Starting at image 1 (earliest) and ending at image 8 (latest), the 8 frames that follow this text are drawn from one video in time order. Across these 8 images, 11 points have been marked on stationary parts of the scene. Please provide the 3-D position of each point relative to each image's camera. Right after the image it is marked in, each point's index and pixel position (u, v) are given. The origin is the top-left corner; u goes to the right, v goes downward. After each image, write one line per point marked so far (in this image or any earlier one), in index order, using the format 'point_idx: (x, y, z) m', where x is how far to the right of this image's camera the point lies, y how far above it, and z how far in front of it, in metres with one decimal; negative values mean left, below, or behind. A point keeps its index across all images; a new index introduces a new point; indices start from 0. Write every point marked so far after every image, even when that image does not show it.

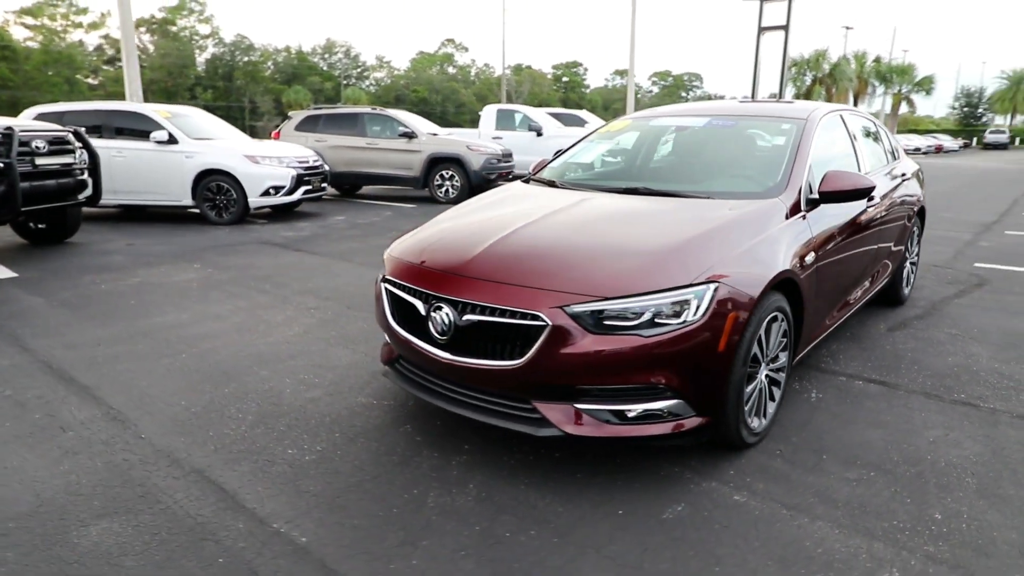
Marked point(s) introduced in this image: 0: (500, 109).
0: (-0.3, +4.4, +15.9) m
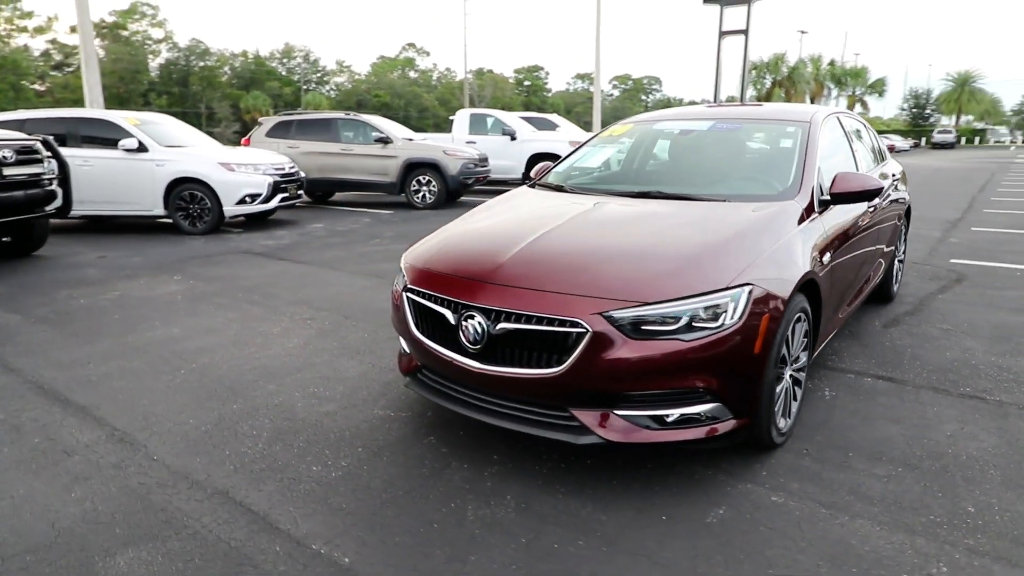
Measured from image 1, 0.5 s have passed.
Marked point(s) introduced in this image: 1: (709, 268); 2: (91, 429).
0: (-1.0, +4.2, +15.9) m
1: (+0.9, +0.1, +2.7) m
2: (-2.2, -0.7, +3.5) m
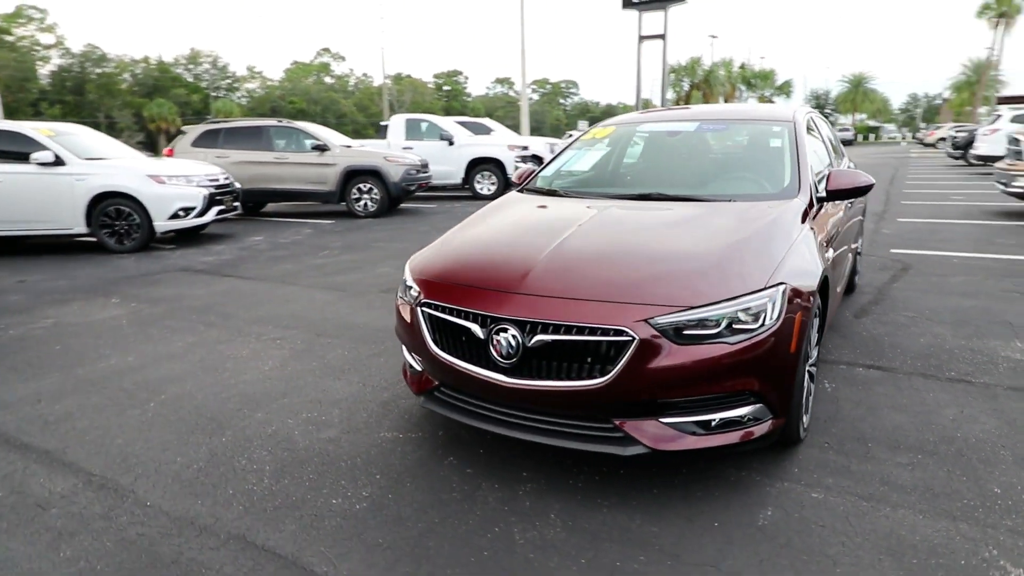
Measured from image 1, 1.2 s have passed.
0: (-2.5, +4.0, +15.6) m
1: (+1.0, +0.1, +2.7) m
2: (-2.1, -0.9, +3.1) m
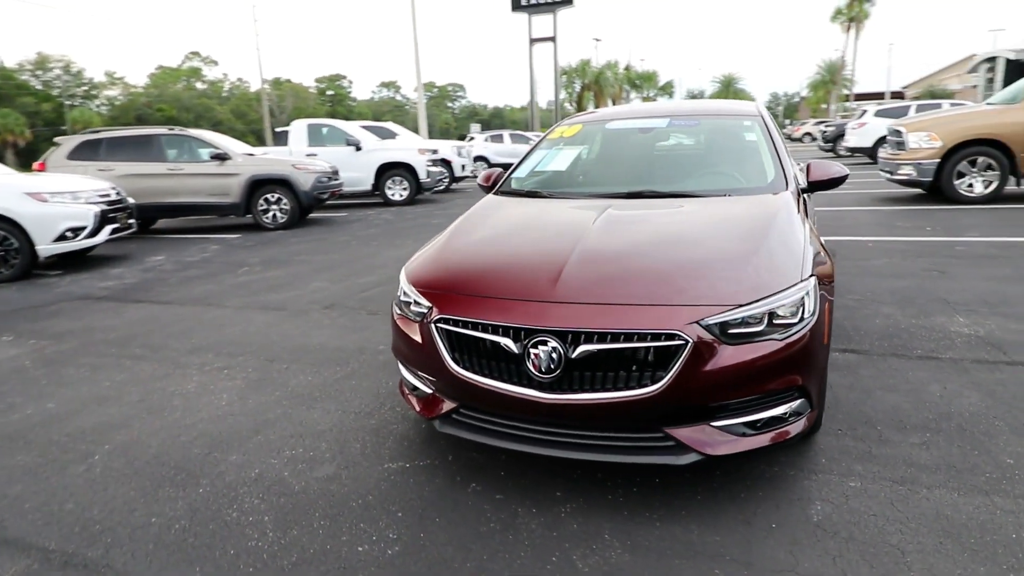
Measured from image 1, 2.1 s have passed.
0: (-4.6, +3.7, +14.8) m
1: (+1.1, +0.1, +2.7) m
2: (-2.0, -1.1, +2.6) m
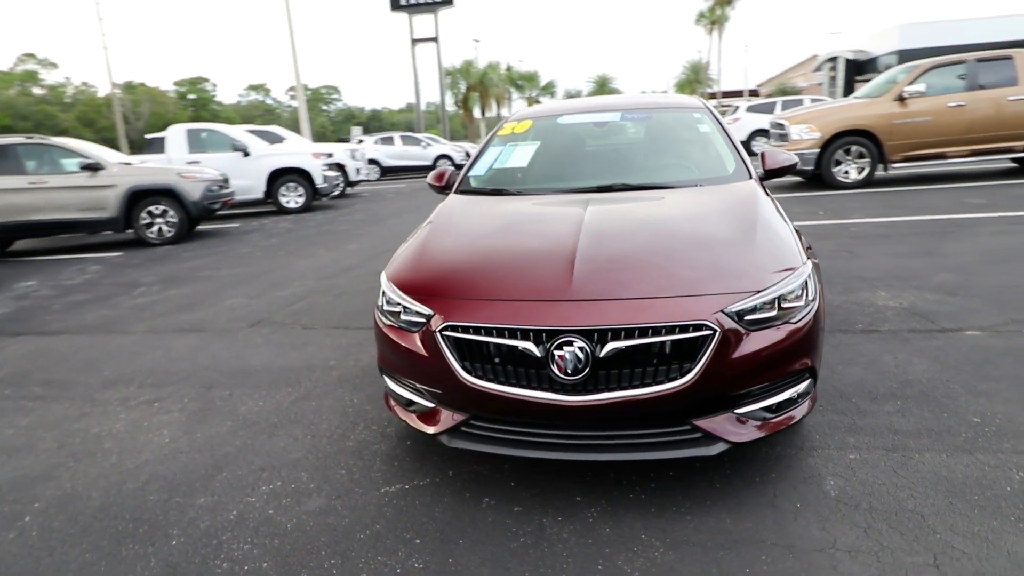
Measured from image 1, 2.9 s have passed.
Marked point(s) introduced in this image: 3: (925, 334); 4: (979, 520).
0: (-6.8, +3.3, +13.7) m
1: (+1.1, +0.2, +2.8) m
2: (-1.8, -1.2, +2.1) m
3: (+2.6, -0.3, +4.2) m
4: (+1.7, -0.8, +2.4) m
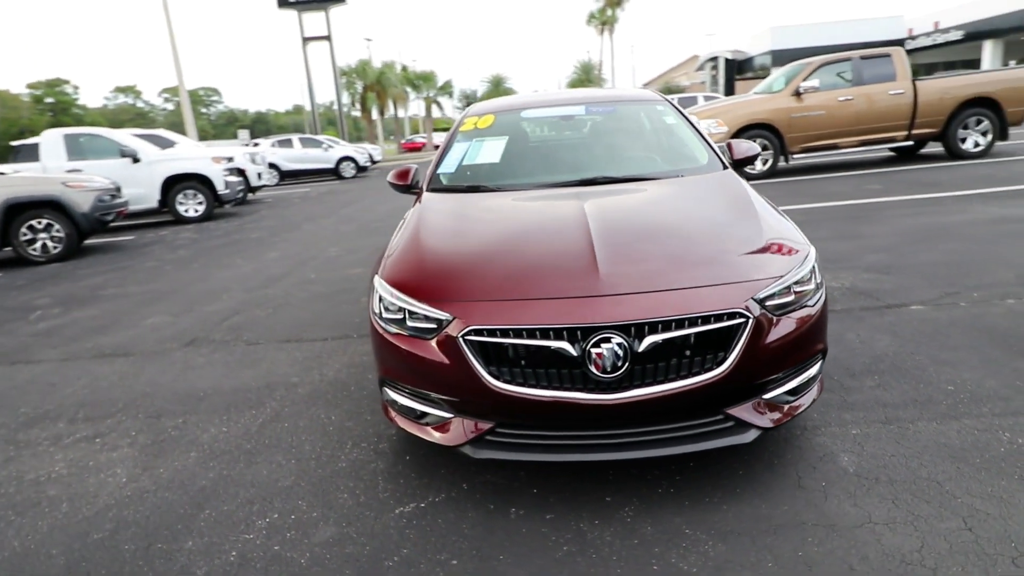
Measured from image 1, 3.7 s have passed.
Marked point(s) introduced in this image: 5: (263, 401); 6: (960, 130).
0: (-8.5, +2.9, +12.4) m
1: (+1.2, +0.2, +2.8) m
2: (-1.6, -1.3, +1.7) m
3: (+2.5, -0.2, +4.4) m
4: (+1.8, -0.7, +2.5) m
5: (-1.5, -0.7, +3.9) m
6: (+7.8, +2.7, +11.3) m
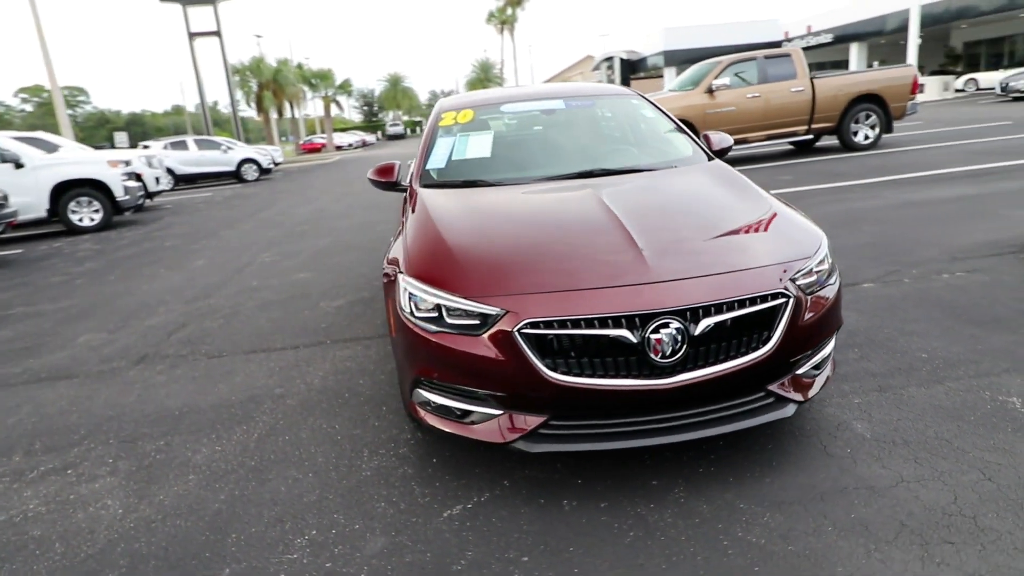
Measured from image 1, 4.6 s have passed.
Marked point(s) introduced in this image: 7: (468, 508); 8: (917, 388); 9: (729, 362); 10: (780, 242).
0: (-9.8, +2.6, +11.0) m
1: (+1.3, +0.3, +3.0) m
2: (-1.2, -1.3, +1.5) m
3: (+2.3, 0.0, +4.8) m
4: (+2.0, -0.6, +2.8) m
5: (-1.4, -0.7, +3.6) m
6: (+6.5, +3.1, +12.4) m
7: (-0.2, -0.9, +2.6) m
8: (+2.0, -0.5, +3.3) m
9: (+0.8, -0.3, +2.5) m
10: (+1.1, +0.2, +2.7) m
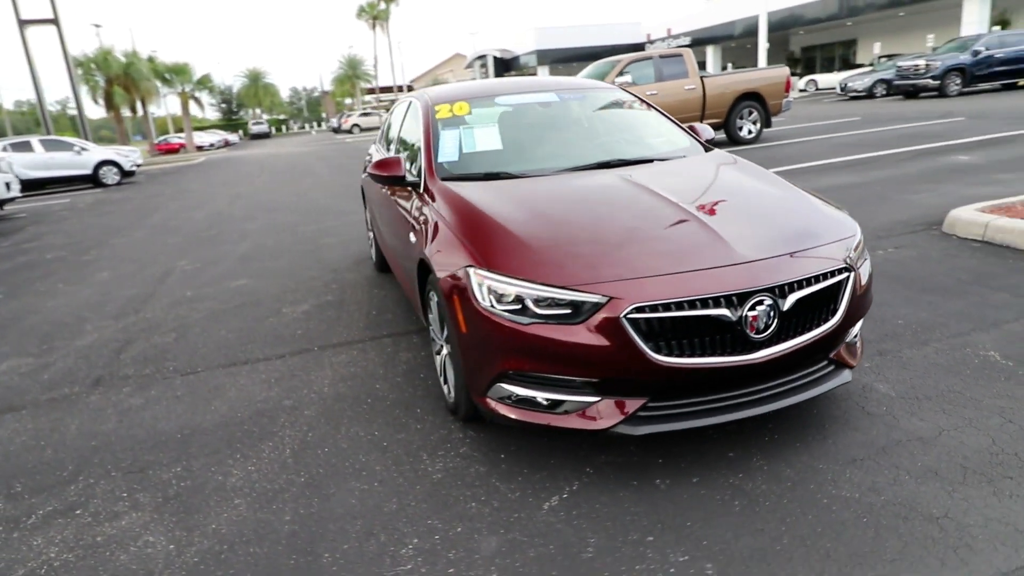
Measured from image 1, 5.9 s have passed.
0: (-11.0, +2.1, +9.0) m
1: (+1.5, +0.4, +3.2) m
2: (-0.5, -1.3, +1.3) m
3: (+2.2, +0.1, +5.2) m
4: (+2.3, -0.5, +3.2) m
5: (-1.2, -0.7, +3.4) m
6: (+4.6, +3.5, +13.4) m
7: (+0.2, -0.8, +2.6) m
8: (+2.2, -0.3, +3.7) m
9: (+1.2, -0.2, +2.7) m
10: (+1.4, +0.3, +3.0) m
